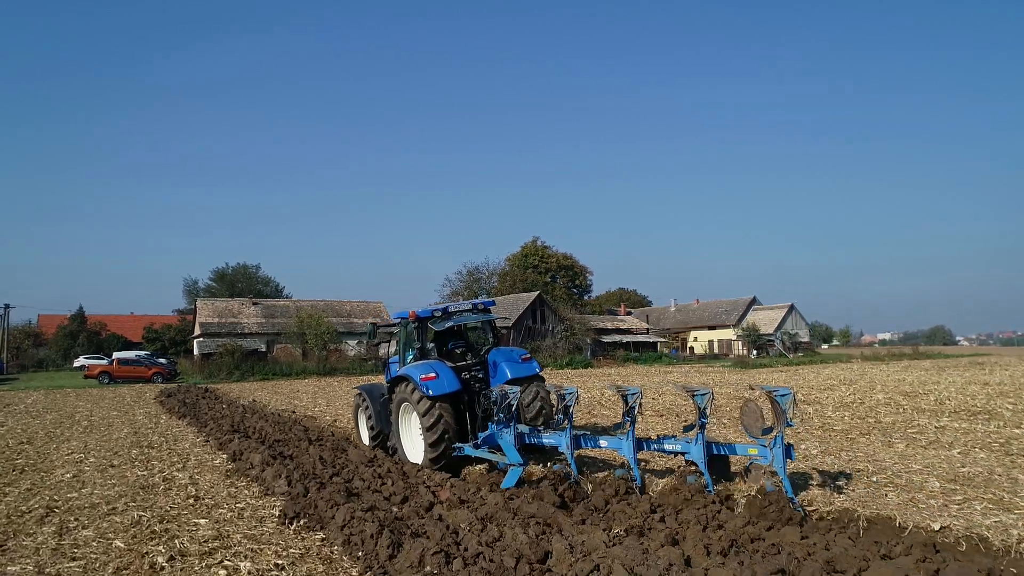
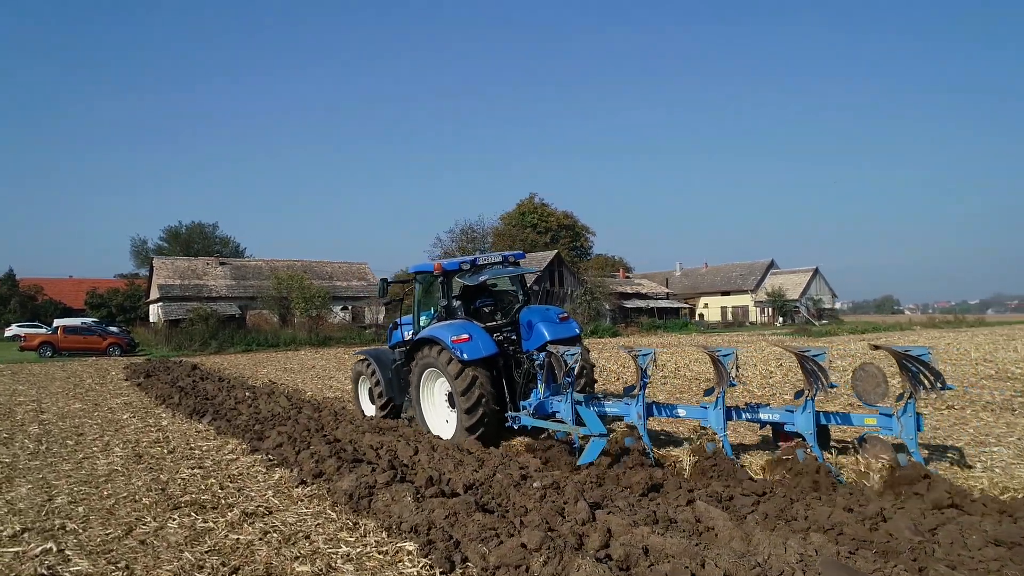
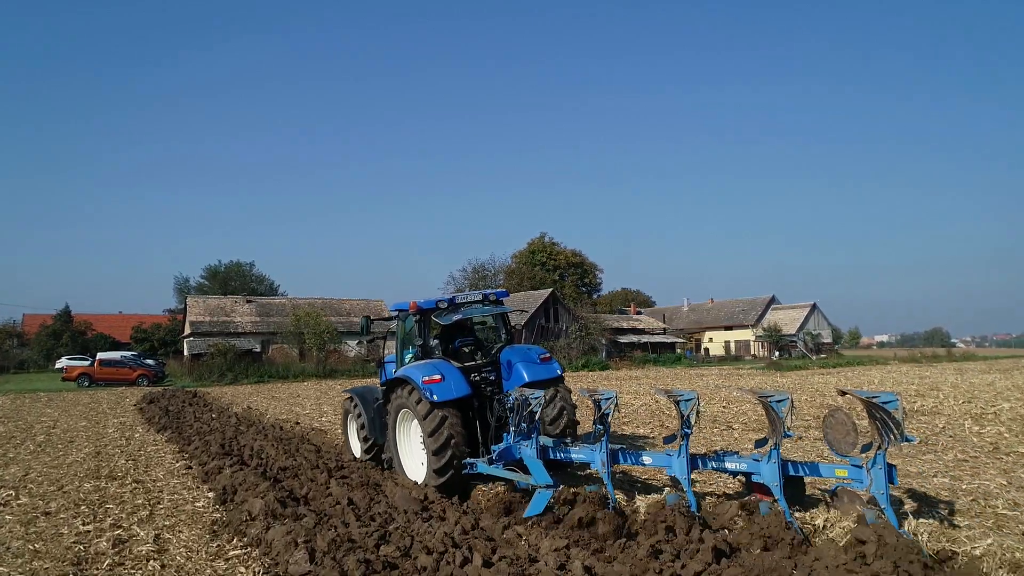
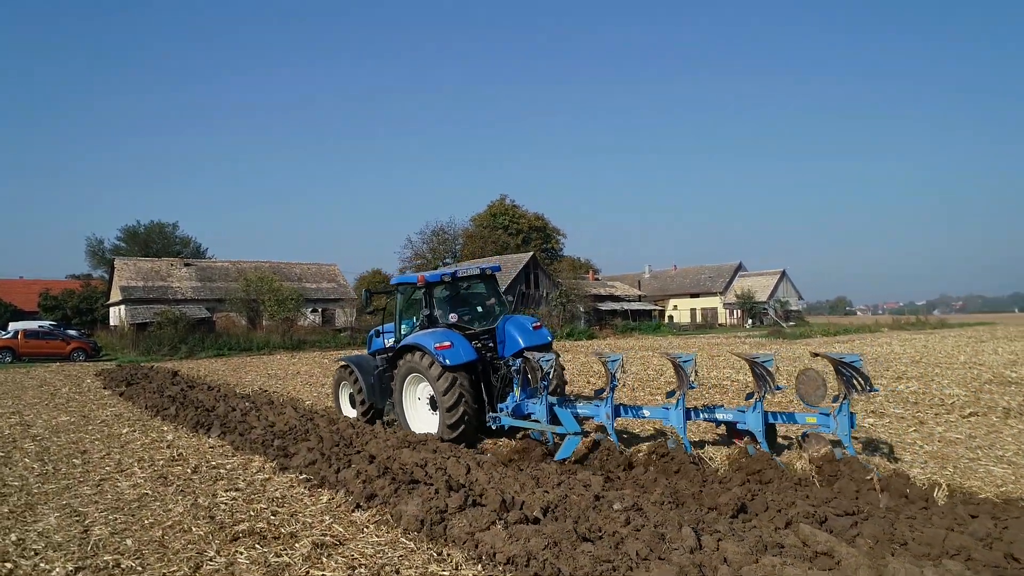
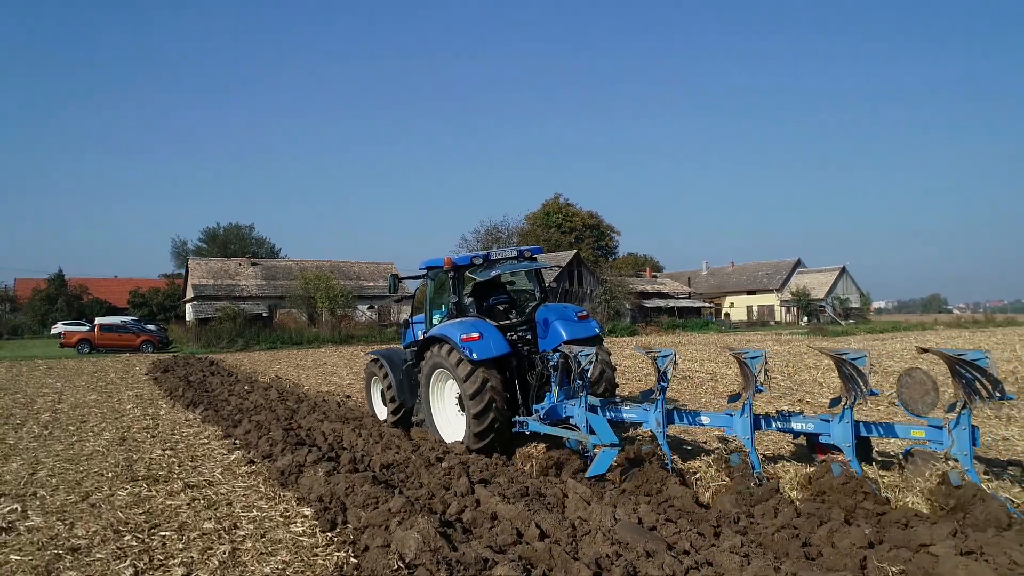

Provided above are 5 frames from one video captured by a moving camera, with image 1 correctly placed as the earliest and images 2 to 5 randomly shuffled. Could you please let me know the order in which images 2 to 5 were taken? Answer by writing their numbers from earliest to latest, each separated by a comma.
3, 5, 2, 4
